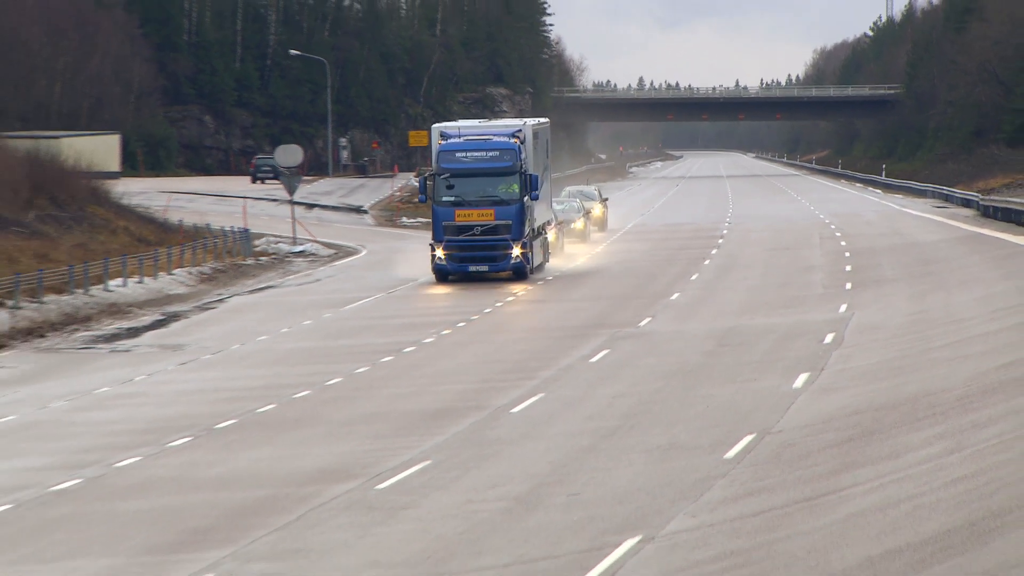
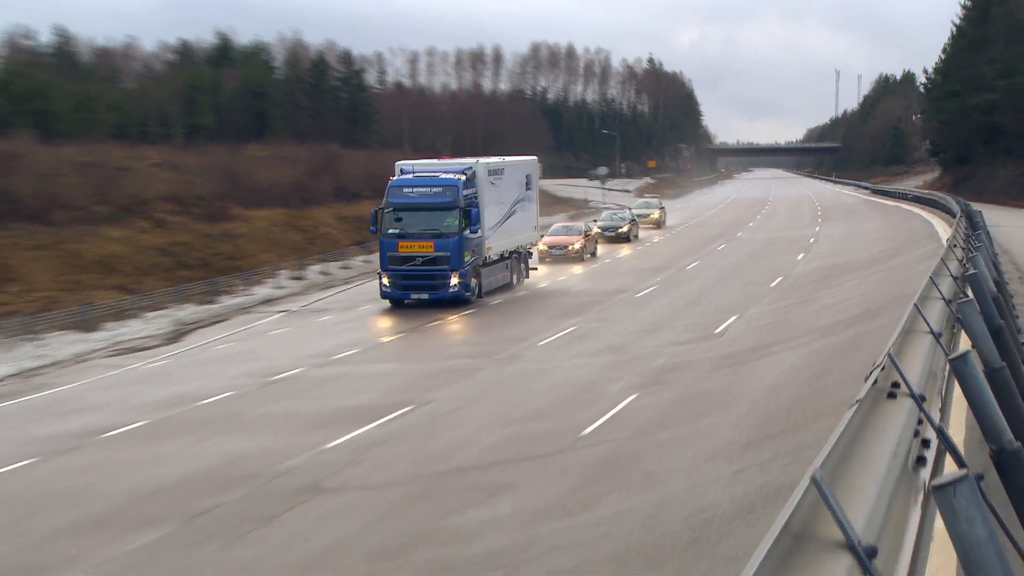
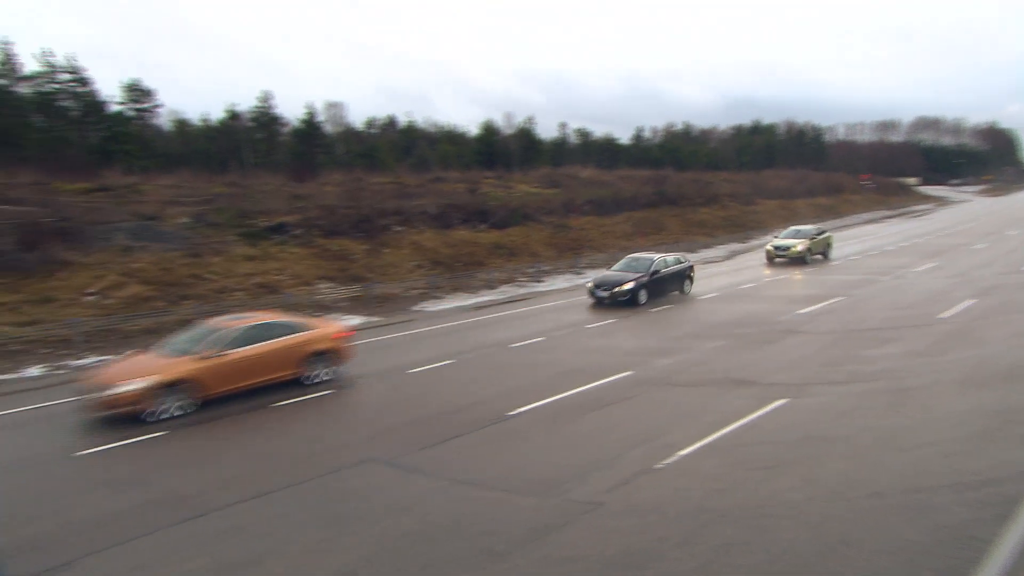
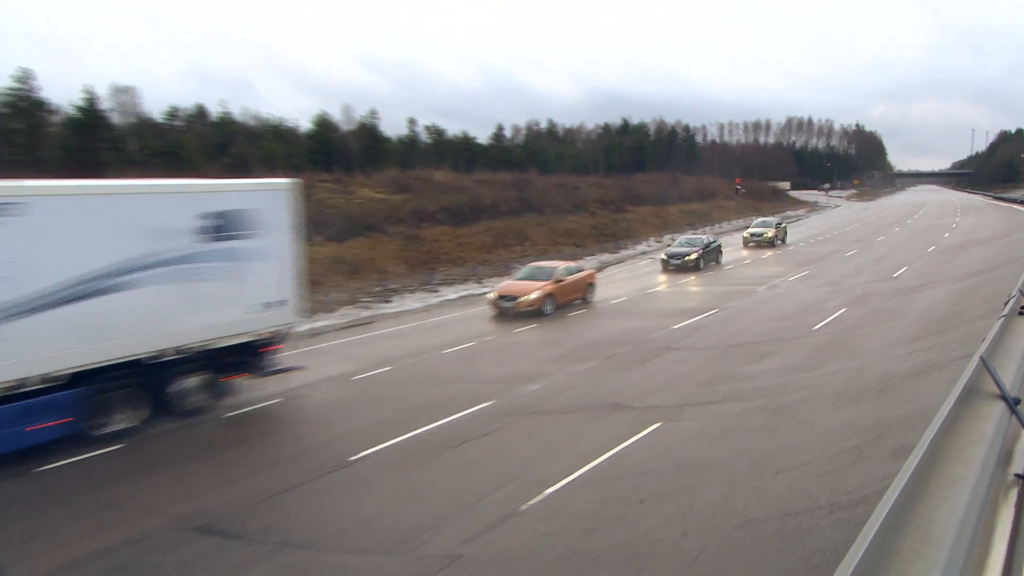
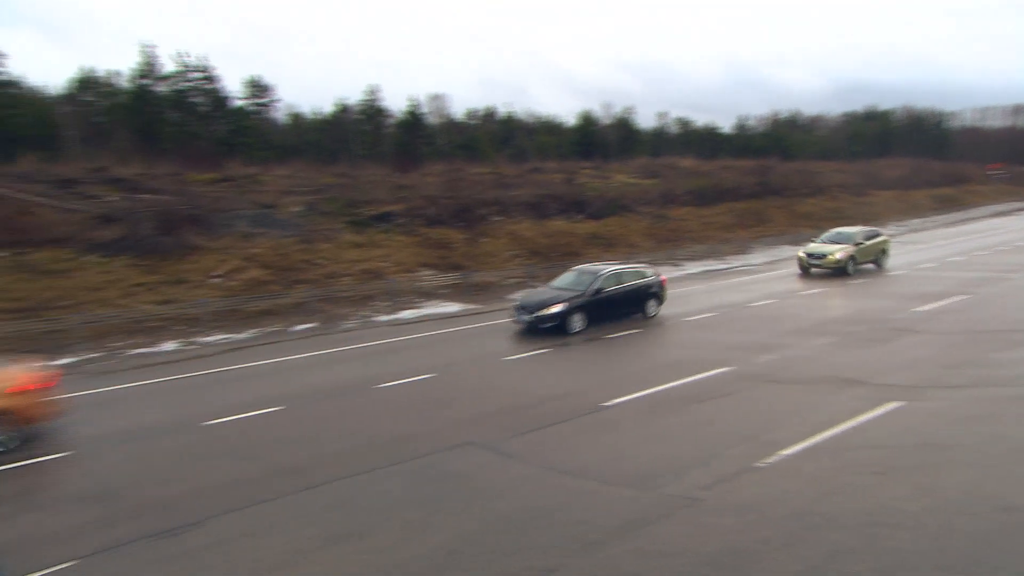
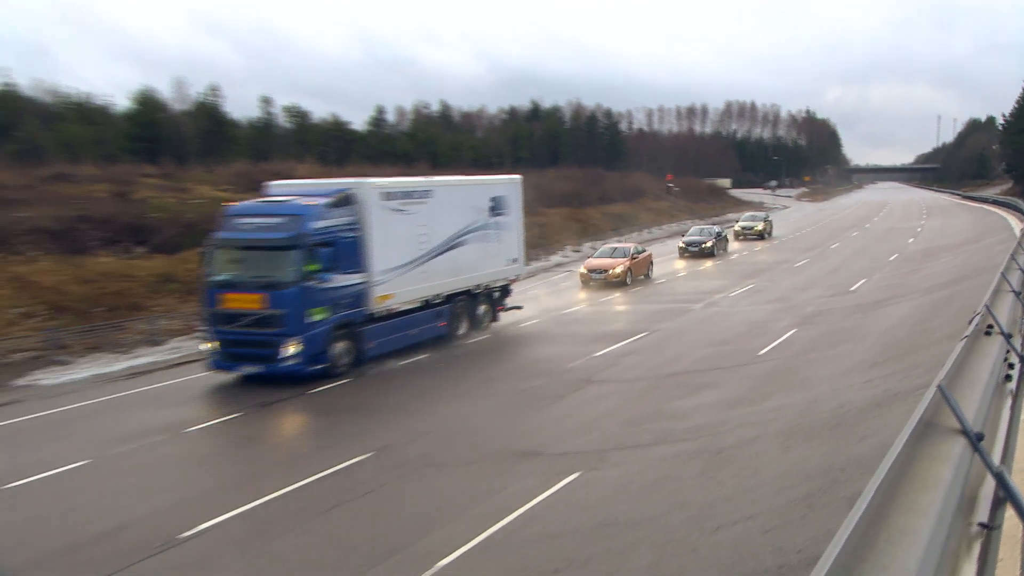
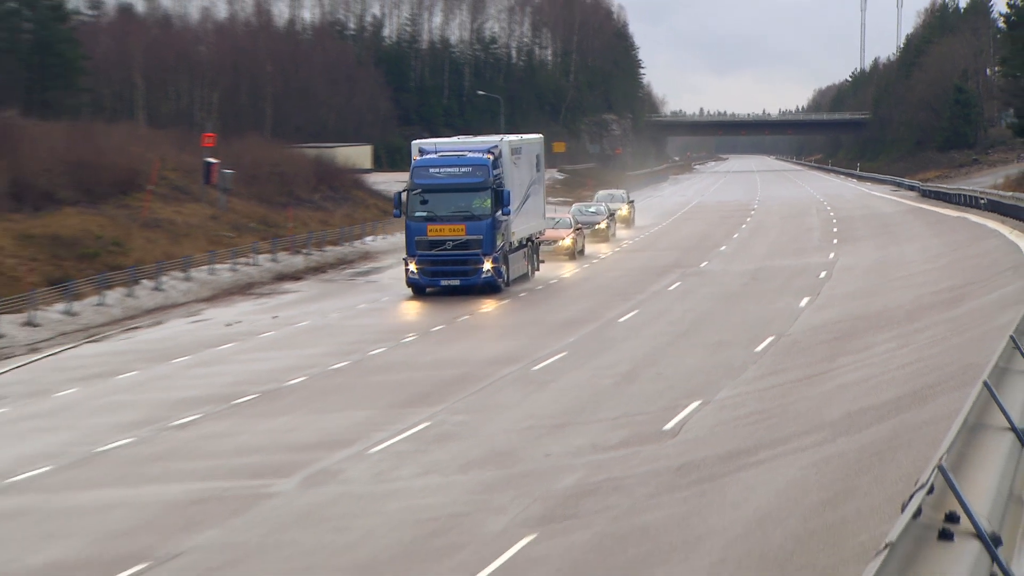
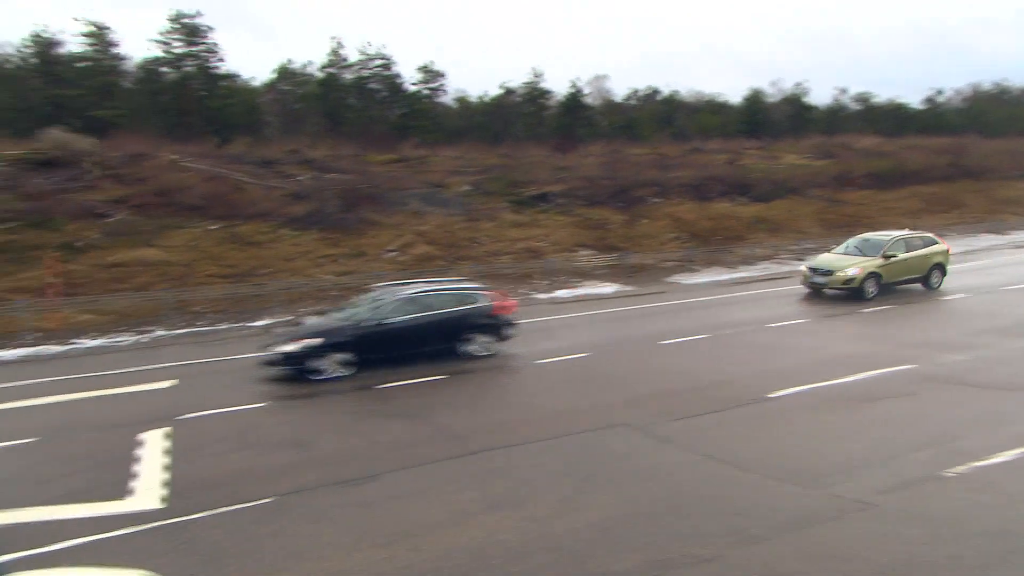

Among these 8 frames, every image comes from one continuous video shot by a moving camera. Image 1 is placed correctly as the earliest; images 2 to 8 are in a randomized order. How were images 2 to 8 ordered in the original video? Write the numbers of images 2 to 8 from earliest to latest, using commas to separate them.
7, 2, 6, 4, 3, 5, 8
